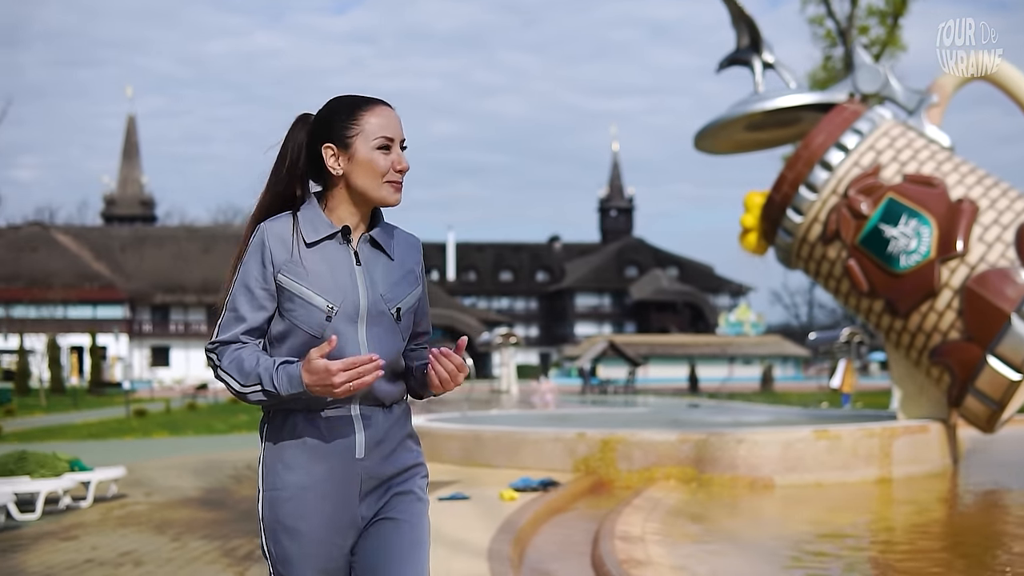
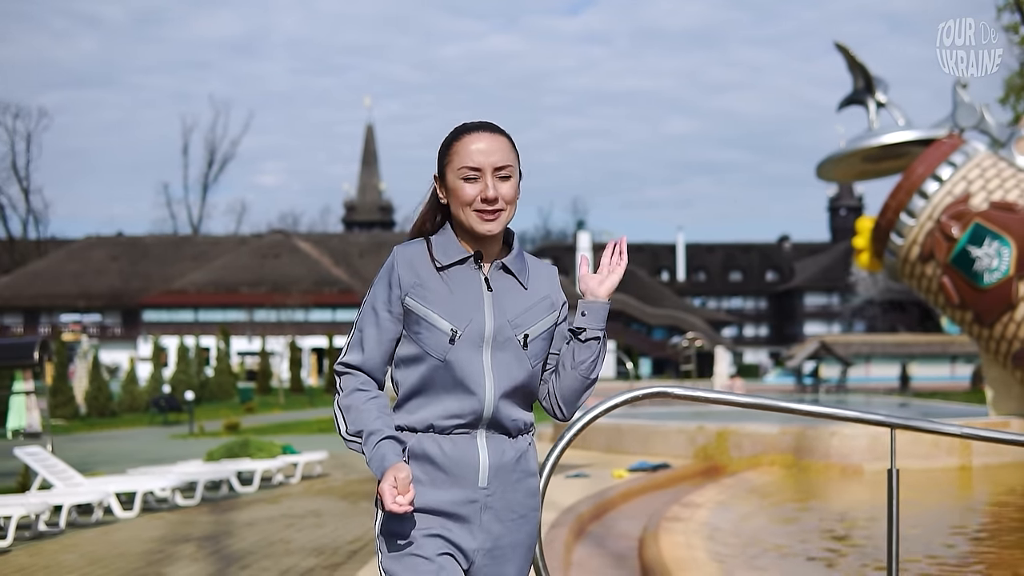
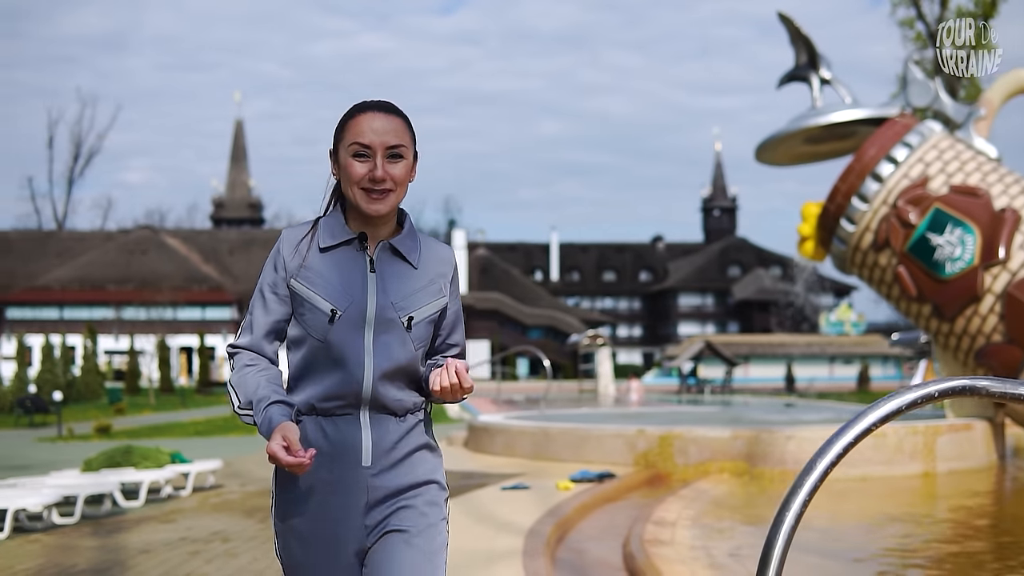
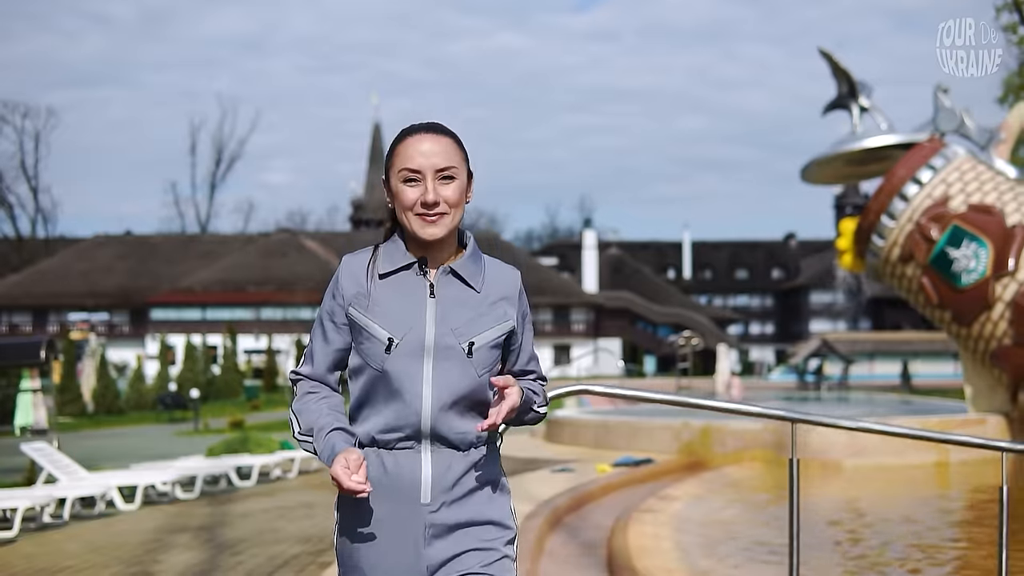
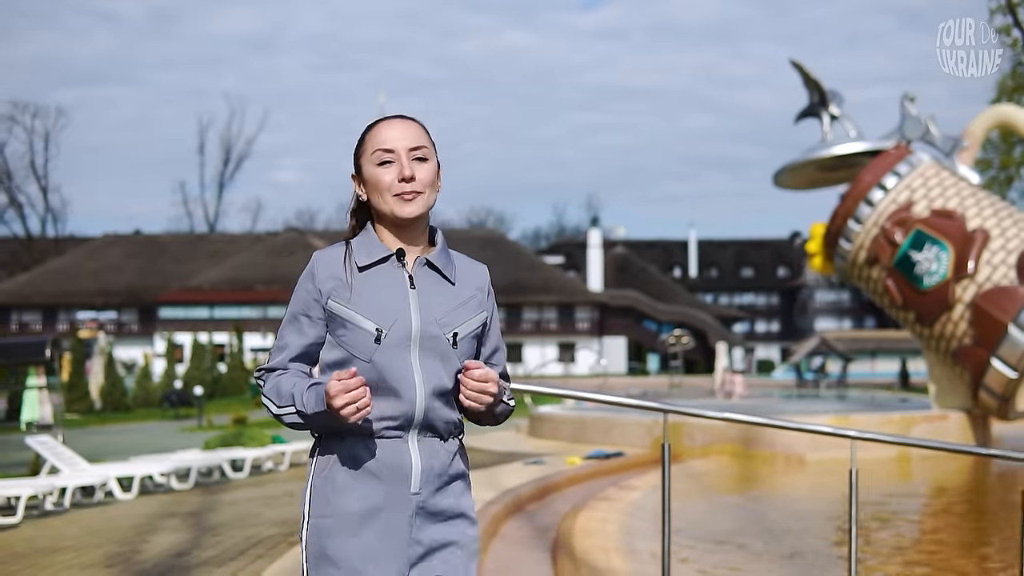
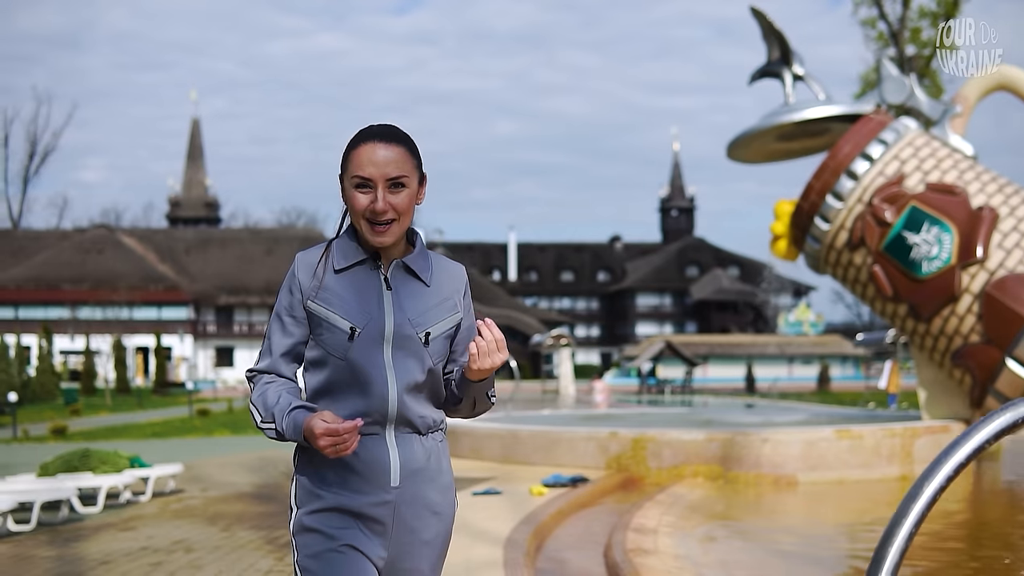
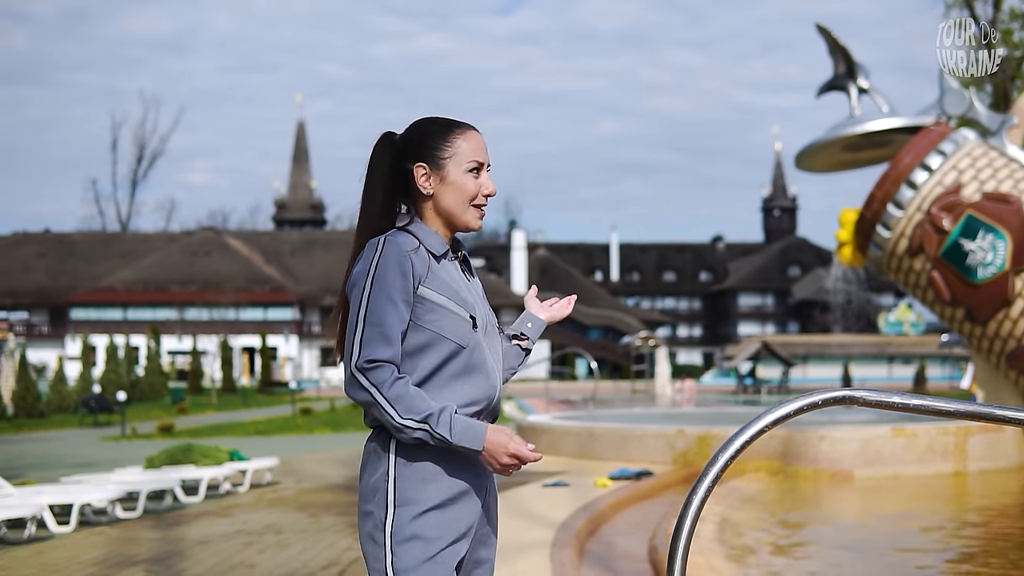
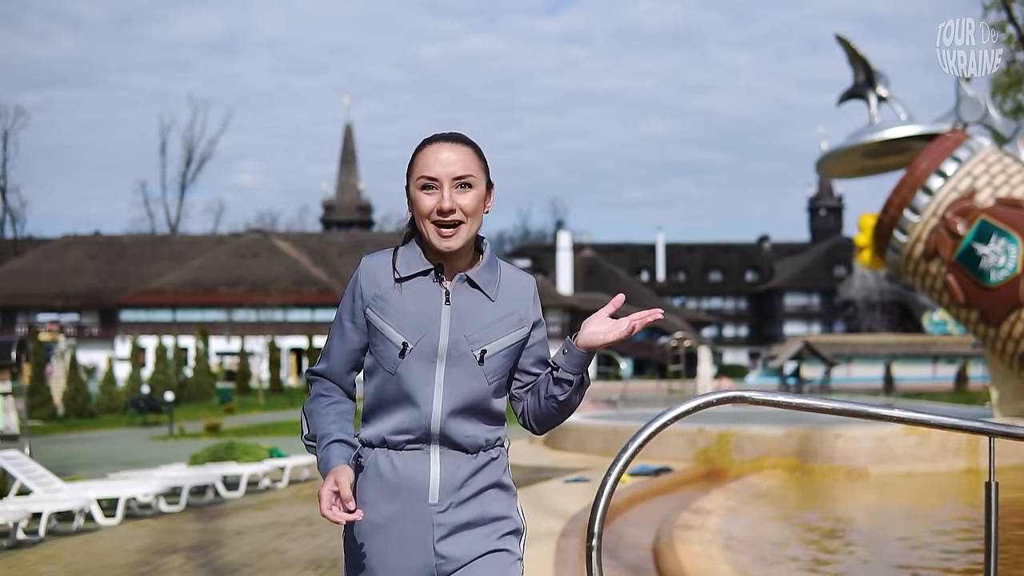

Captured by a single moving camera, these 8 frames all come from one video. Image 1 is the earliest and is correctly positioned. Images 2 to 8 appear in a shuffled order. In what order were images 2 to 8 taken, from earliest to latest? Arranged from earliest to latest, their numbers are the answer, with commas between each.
6, 3, 7, 8, 2, 4, 5
